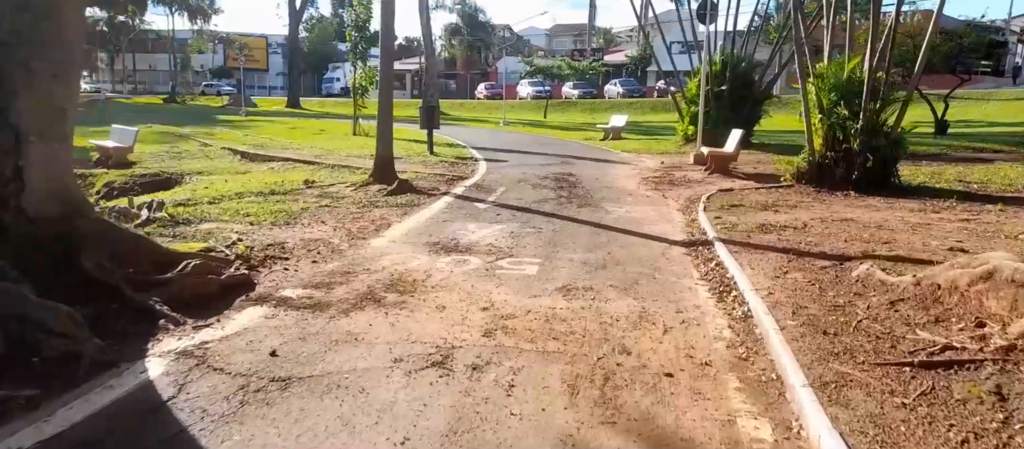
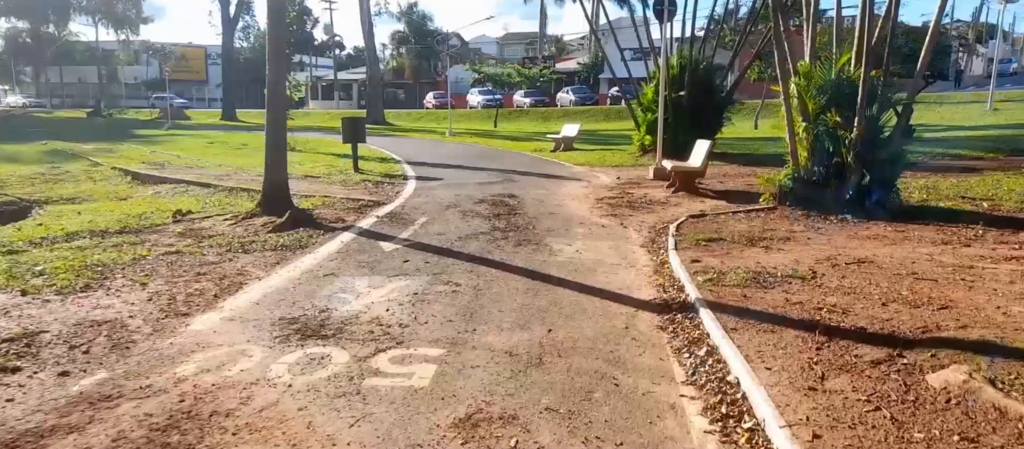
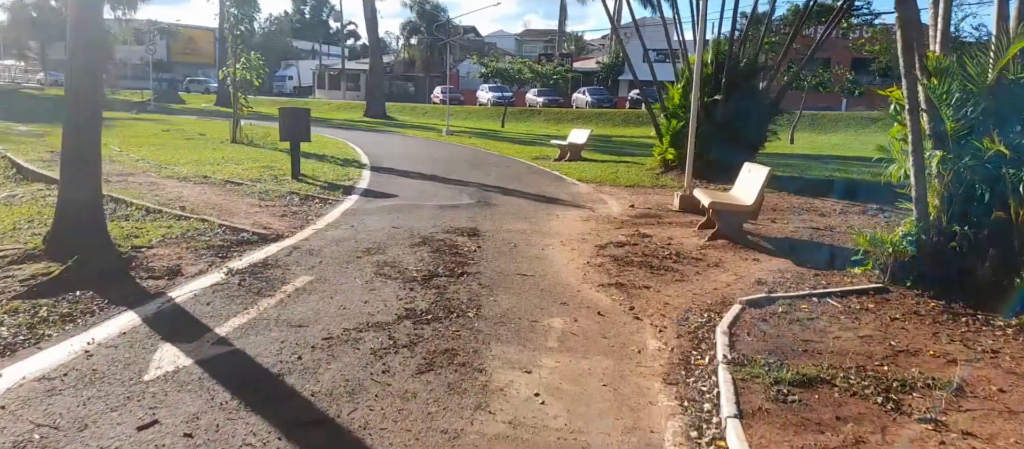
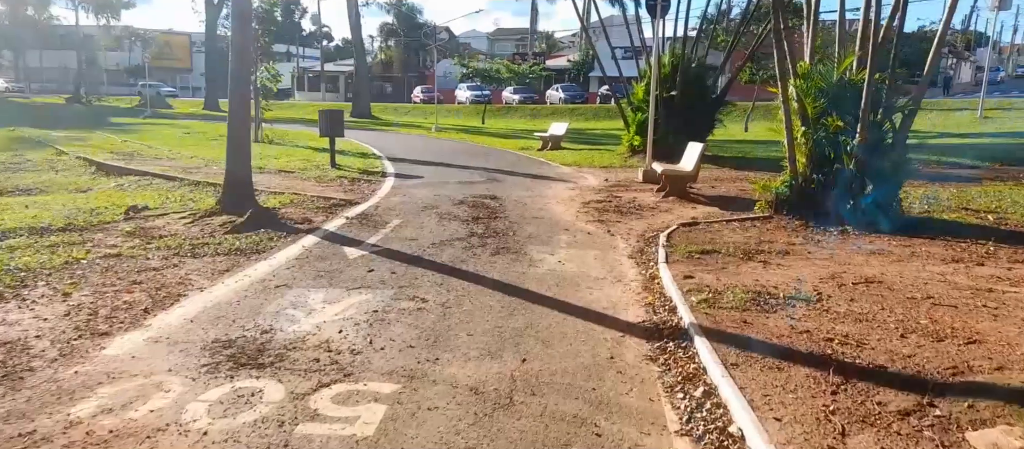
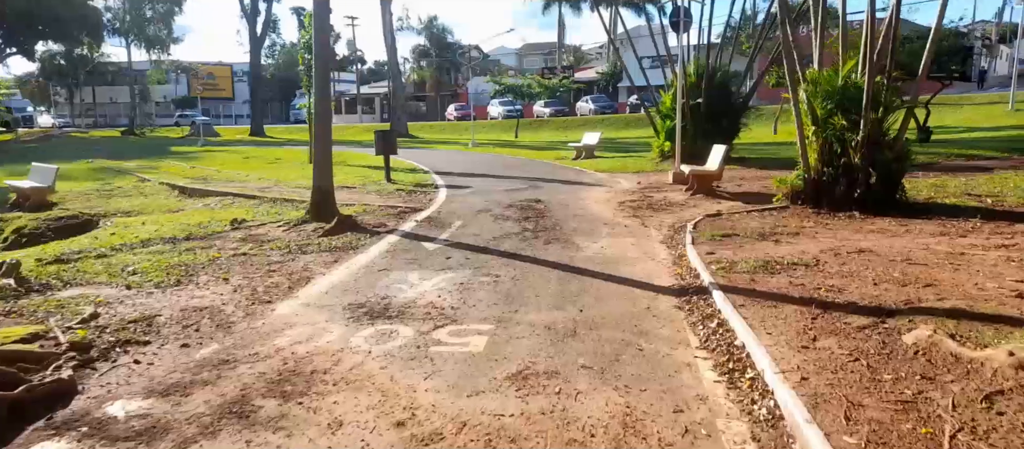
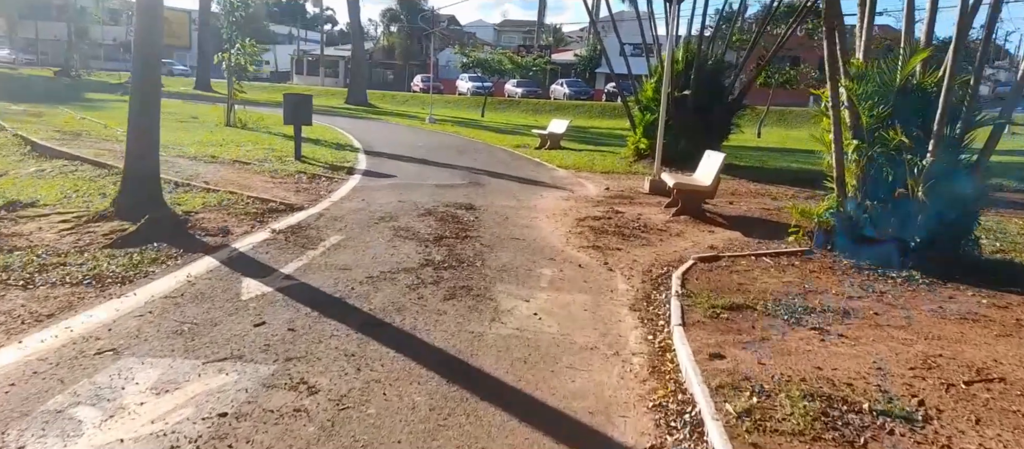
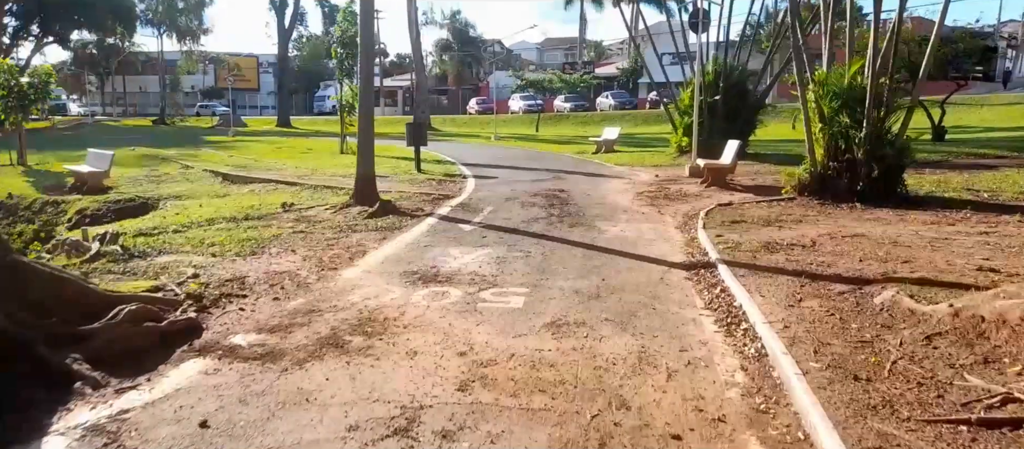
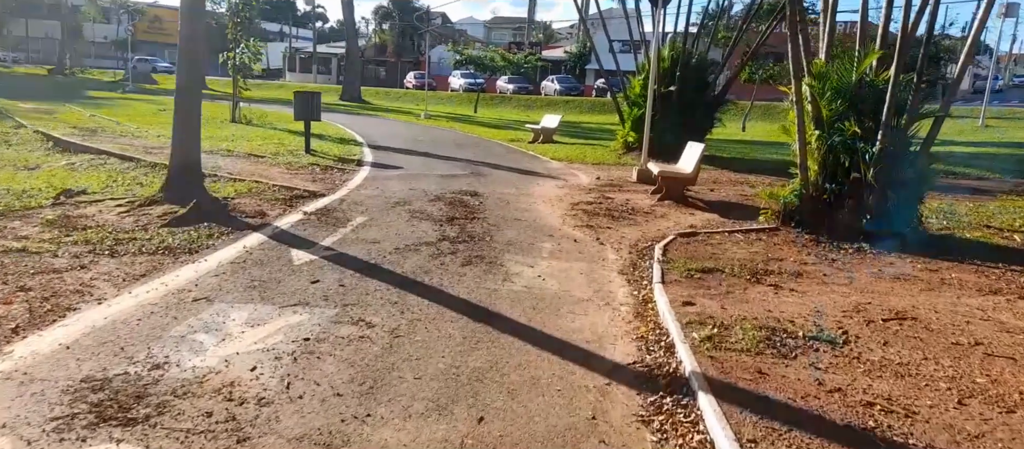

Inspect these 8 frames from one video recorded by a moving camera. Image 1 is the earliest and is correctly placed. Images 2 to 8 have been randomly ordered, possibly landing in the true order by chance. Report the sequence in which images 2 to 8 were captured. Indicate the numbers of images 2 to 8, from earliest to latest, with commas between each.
7, 5, 2, 4, 8, 6, 3
